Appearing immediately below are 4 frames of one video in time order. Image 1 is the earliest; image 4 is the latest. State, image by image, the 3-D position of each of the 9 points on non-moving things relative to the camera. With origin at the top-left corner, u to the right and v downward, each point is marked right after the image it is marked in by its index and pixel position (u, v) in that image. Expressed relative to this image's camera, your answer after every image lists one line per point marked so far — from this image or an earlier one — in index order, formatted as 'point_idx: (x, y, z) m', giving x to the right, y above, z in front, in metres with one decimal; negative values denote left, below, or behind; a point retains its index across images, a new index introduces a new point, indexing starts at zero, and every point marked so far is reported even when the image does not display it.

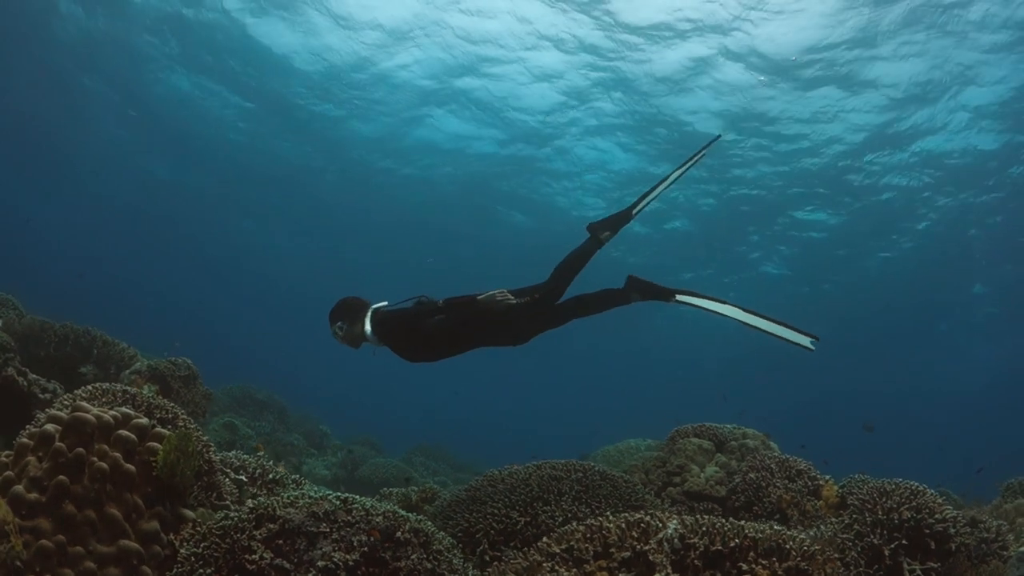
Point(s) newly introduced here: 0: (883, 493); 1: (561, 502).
0: (+3.4, -1.9, +5.2) m
1: (+0.5, -2.0, +5.4) m
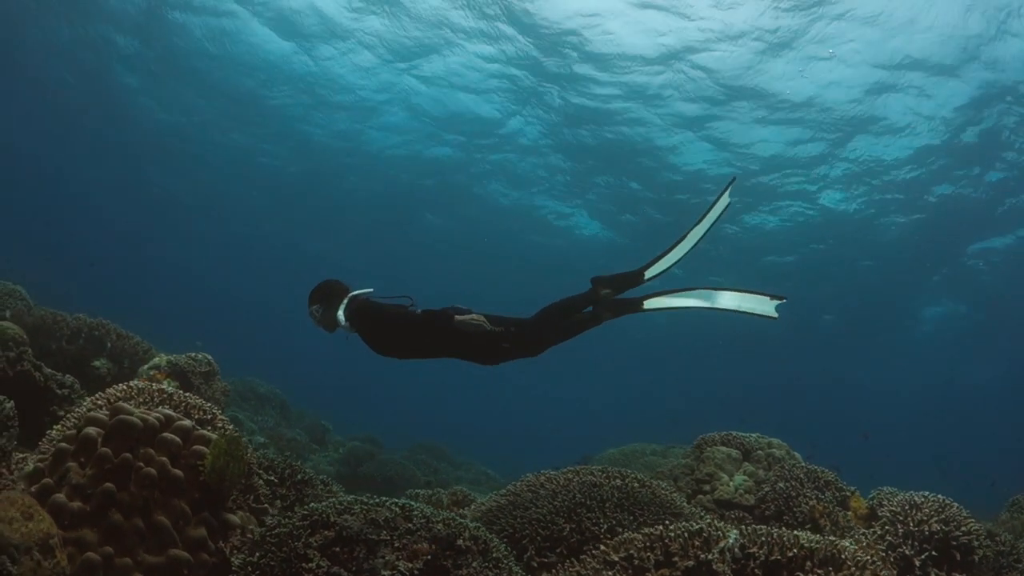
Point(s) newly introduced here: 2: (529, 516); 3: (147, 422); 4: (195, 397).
0: (+3.9, -2.1, +5.5) m
1: (+0.9, -2.1, +5.5) m
2: (+0.2, -2.2, +5.6) m
3: (-3.0, -1.1, +4.7) m
4: (-3.1, -1.1, +5.5) m
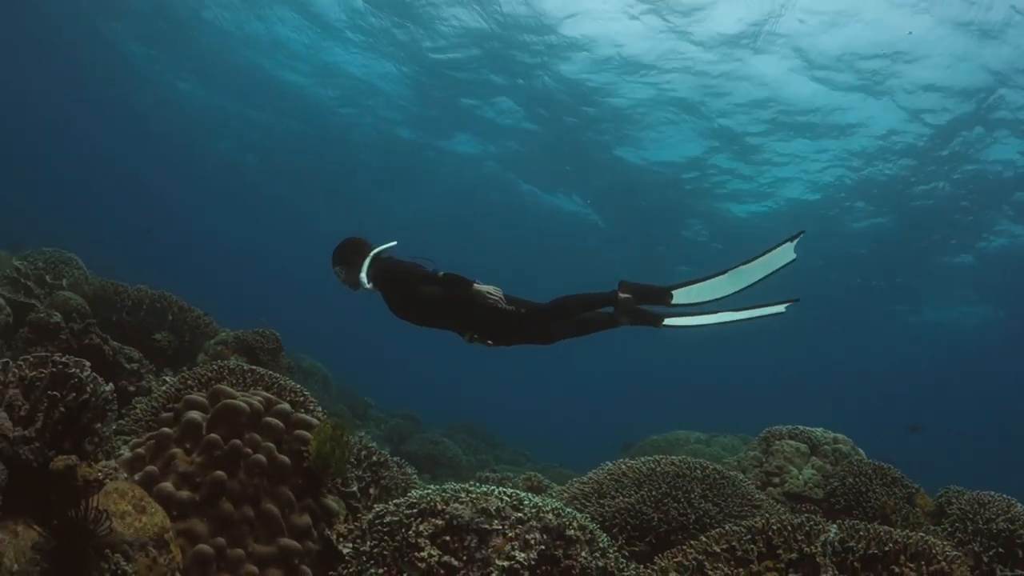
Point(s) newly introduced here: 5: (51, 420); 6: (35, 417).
0: (+4.7, -2.2, +5.7) m
1: (+1.7, -2.1, +5.6) m
2: (+1.0, -2.2, +5.6) m
3: (-2.1, -0.9, +4.6) m
4: (-2.2, -0.9, +5.4) m
5: (-3.2, -1.0, +4.0) m
6: (-3.3, -0.9, +3.9) m
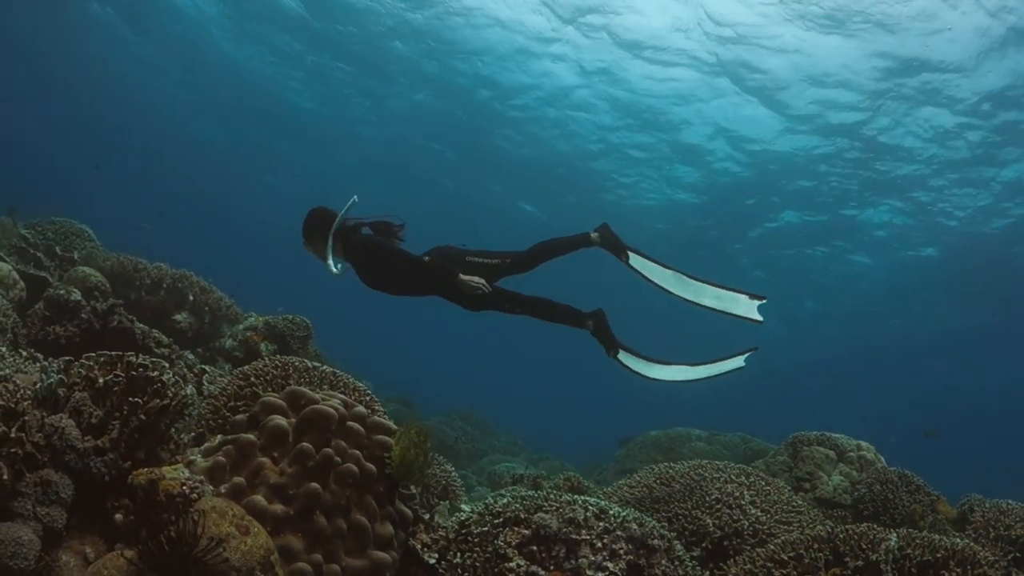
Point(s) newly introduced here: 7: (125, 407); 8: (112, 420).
0: (+5.2, -2.4, +6.1) m
1: (+2.3, -2.2, +5.7) m
2: (+1.6, -2.2, +5.7) m
3: (-1.4, -0.9, +4.3) m
4: (-1.5, -0.8, +5.1) m
5: (-2.4, -0.9, +3.6) m
6: (-2.5, -0.9, +3.5) m
7: (-2.4, -0.8, +3.6) m
8: (-2.5, -0.8, +3.5) m
